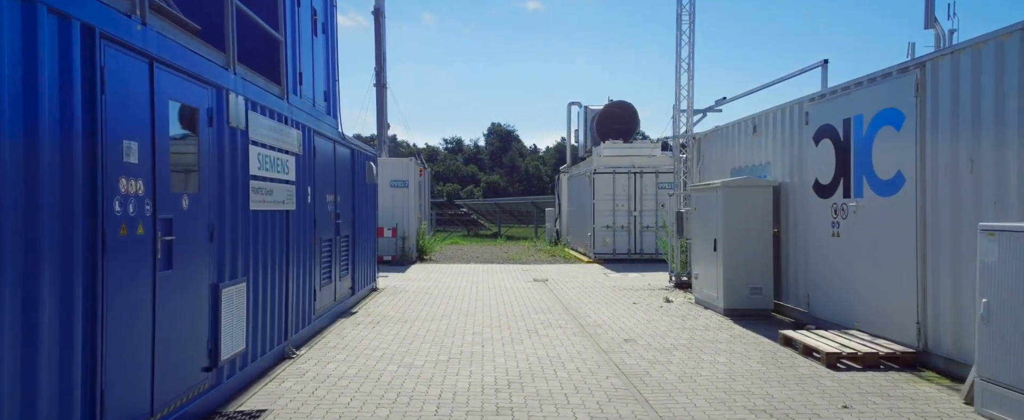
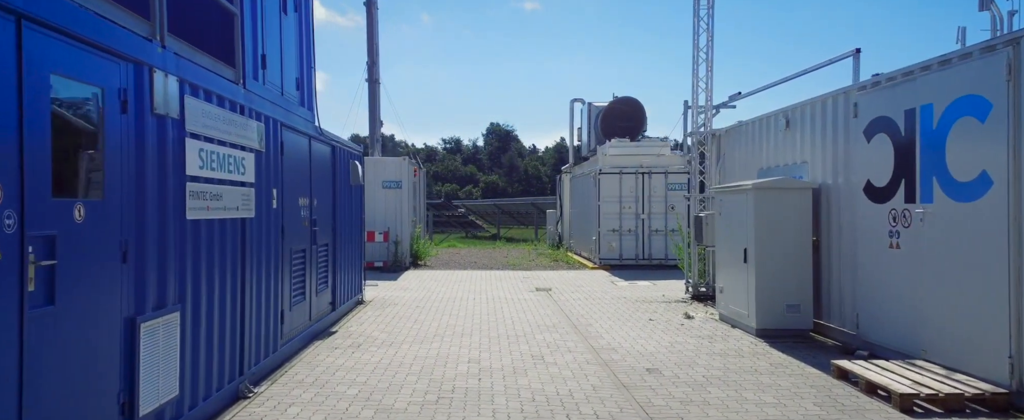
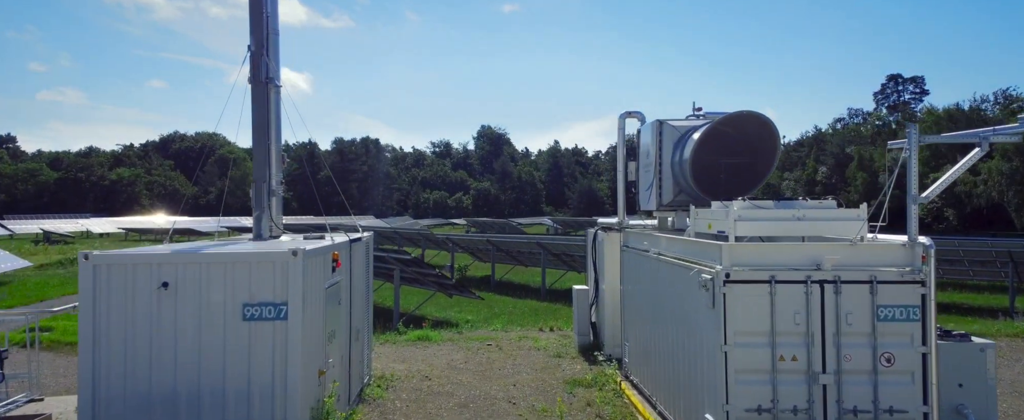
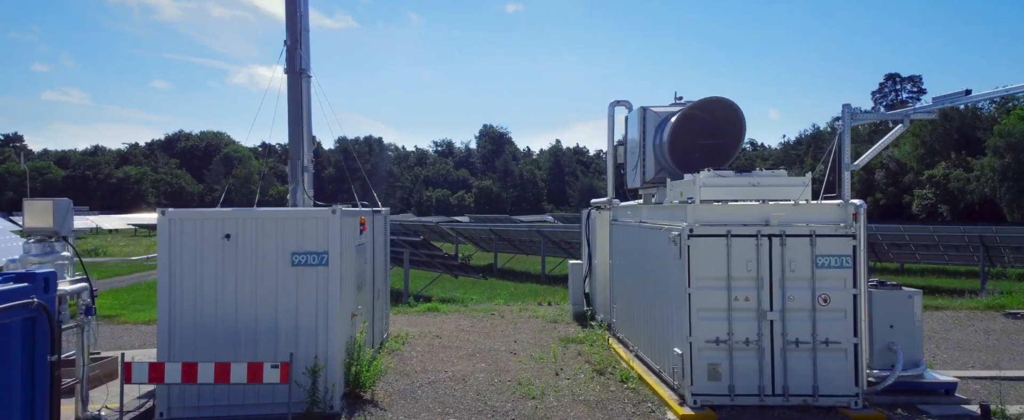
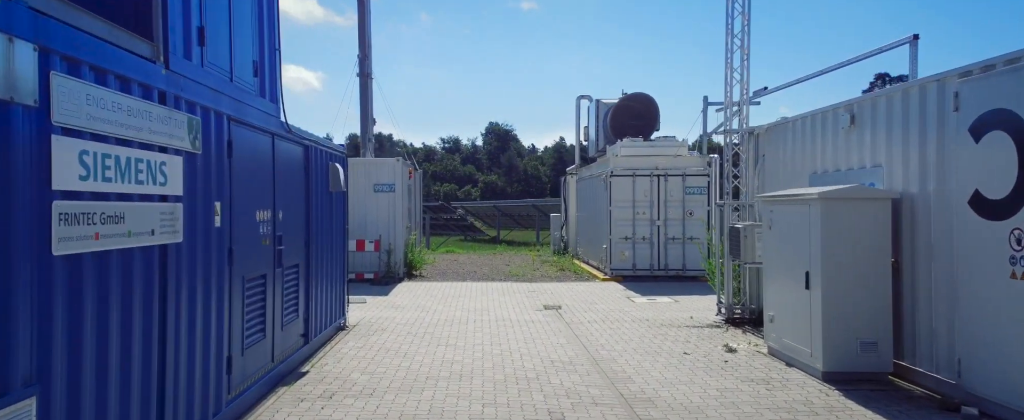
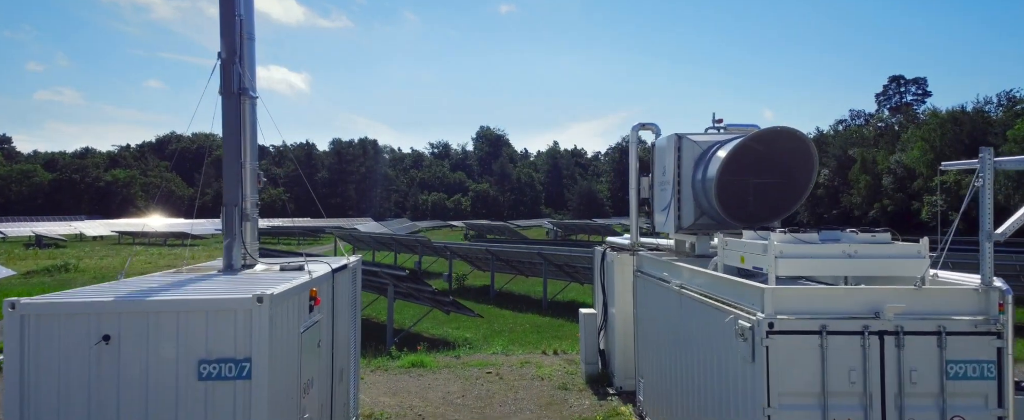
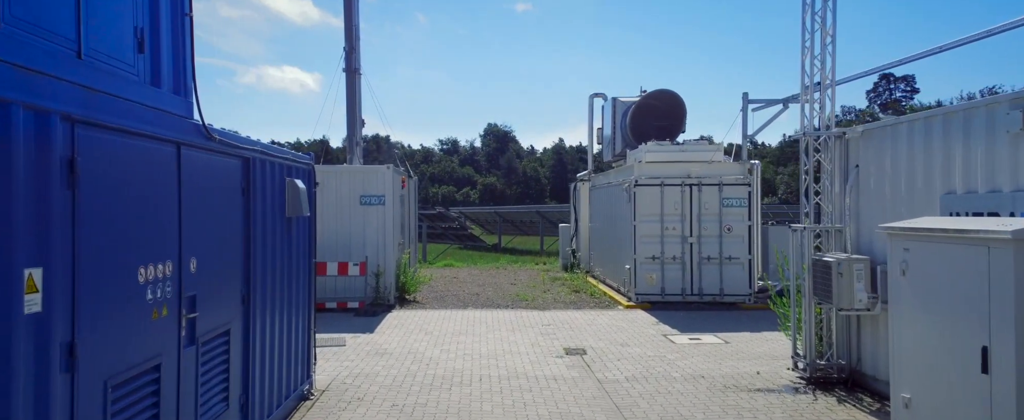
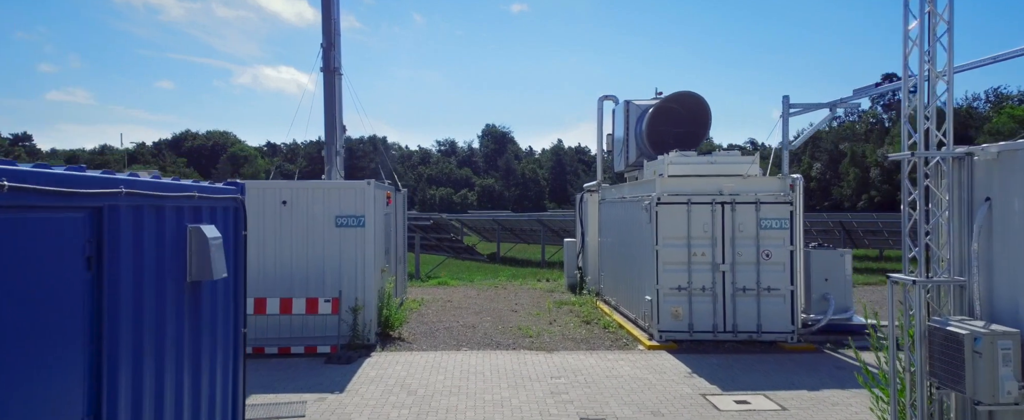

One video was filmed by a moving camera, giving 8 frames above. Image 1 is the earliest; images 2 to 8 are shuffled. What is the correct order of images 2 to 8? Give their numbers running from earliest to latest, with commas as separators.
2, 5, 7, 8, 4, 3, 6
